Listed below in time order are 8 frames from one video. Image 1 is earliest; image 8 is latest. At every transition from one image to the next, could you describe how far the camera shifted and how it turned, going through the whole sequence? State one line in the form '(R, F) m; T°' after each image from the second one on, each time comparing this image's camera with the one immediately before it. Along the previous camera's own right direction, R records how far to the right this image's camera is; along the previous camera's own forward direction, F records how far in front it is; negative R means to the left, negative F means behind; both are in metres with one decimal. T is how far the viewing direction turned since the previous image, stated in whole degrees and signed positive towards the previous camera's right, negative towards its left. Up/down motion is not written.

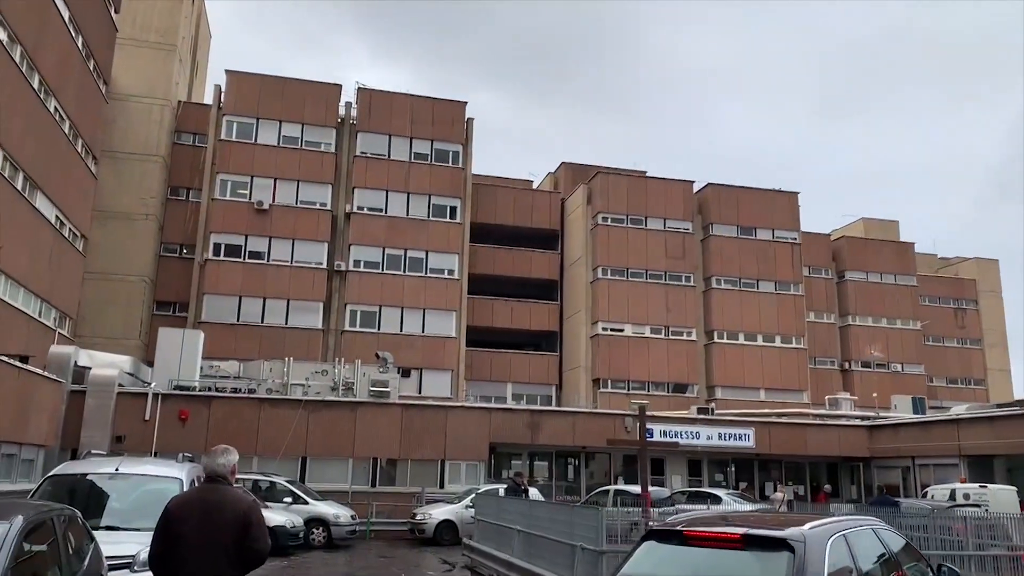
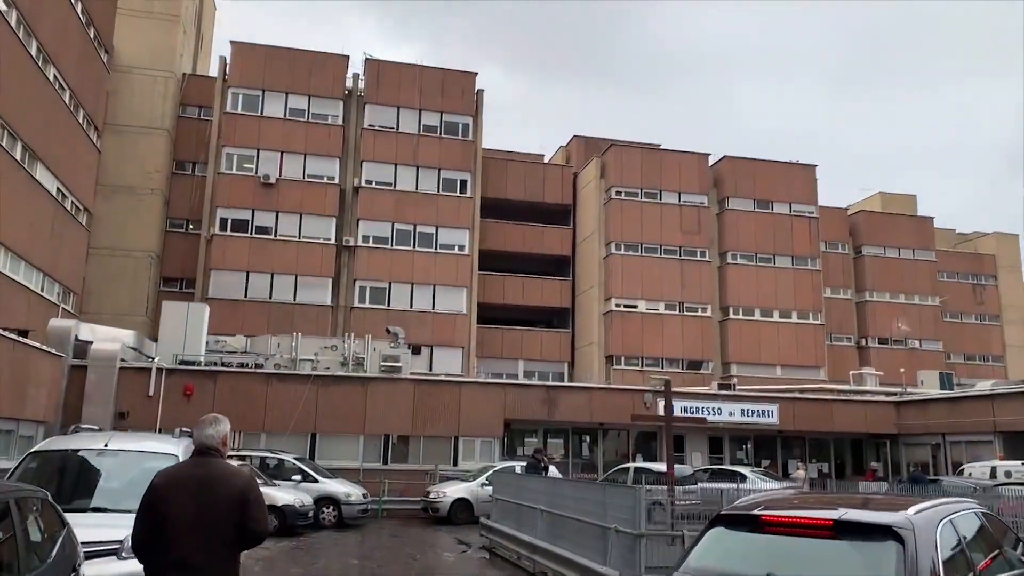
(-0.2, +0.9) m; -1°
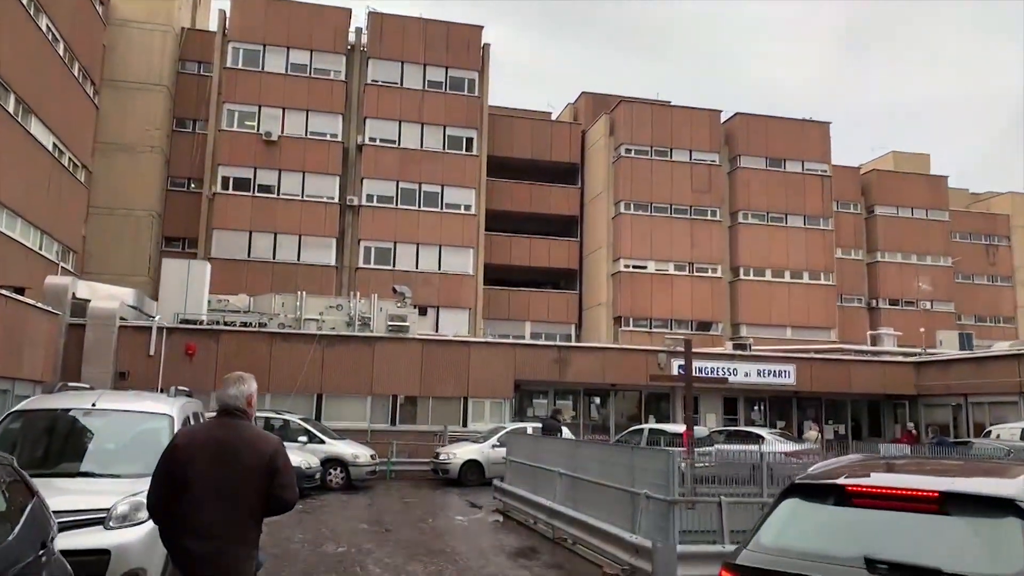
(-0.2, +0.7) m; 0°
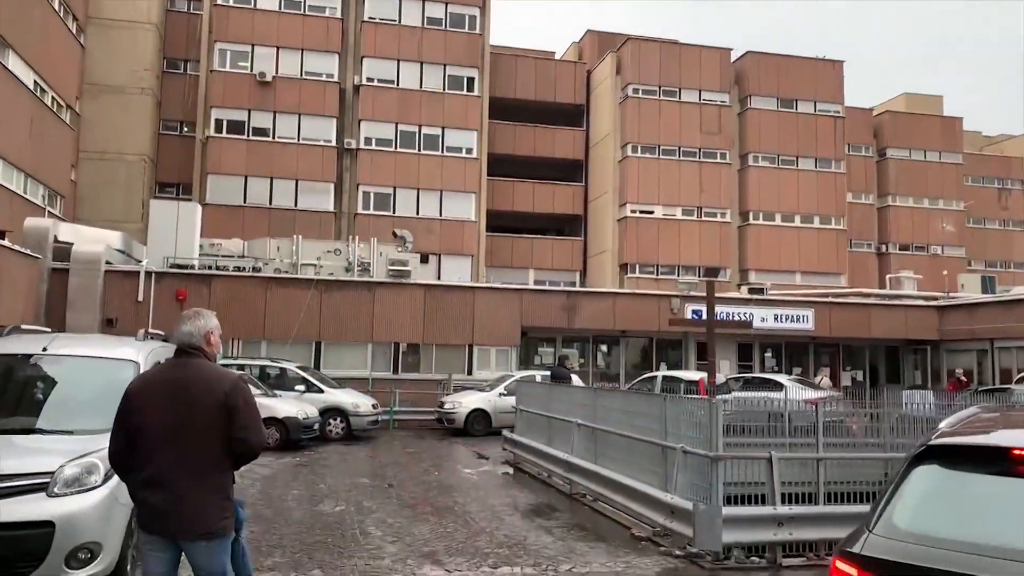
(-0.2, +1.1) m; 0°
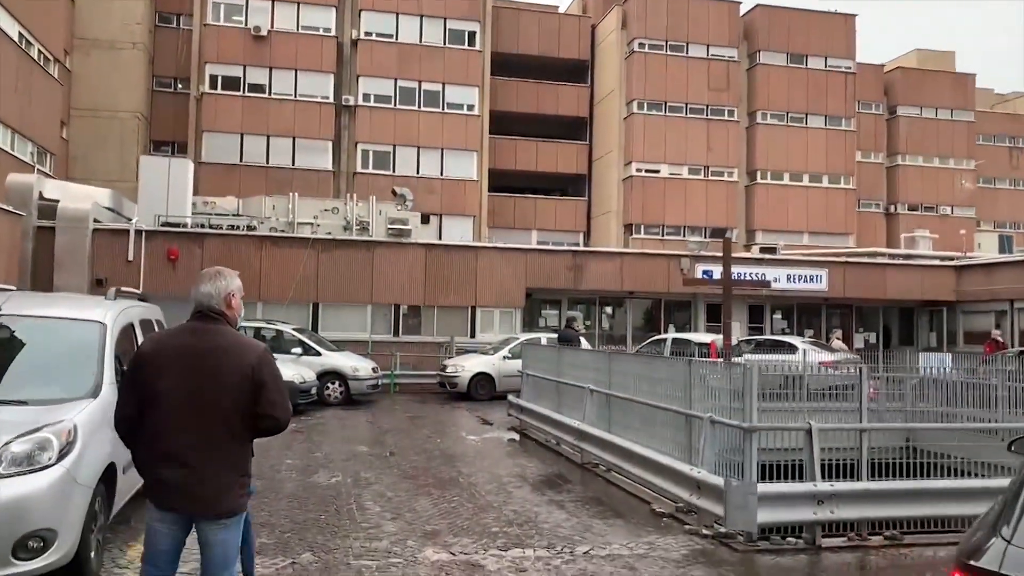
(-0.1, +0.7) m; 0°
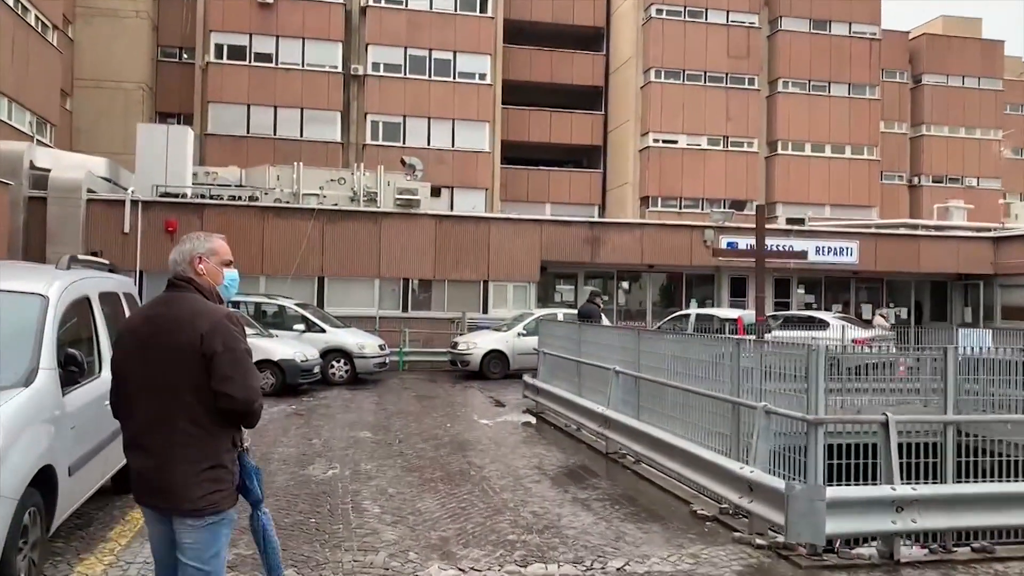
(0.0, +1.0) m; -1°
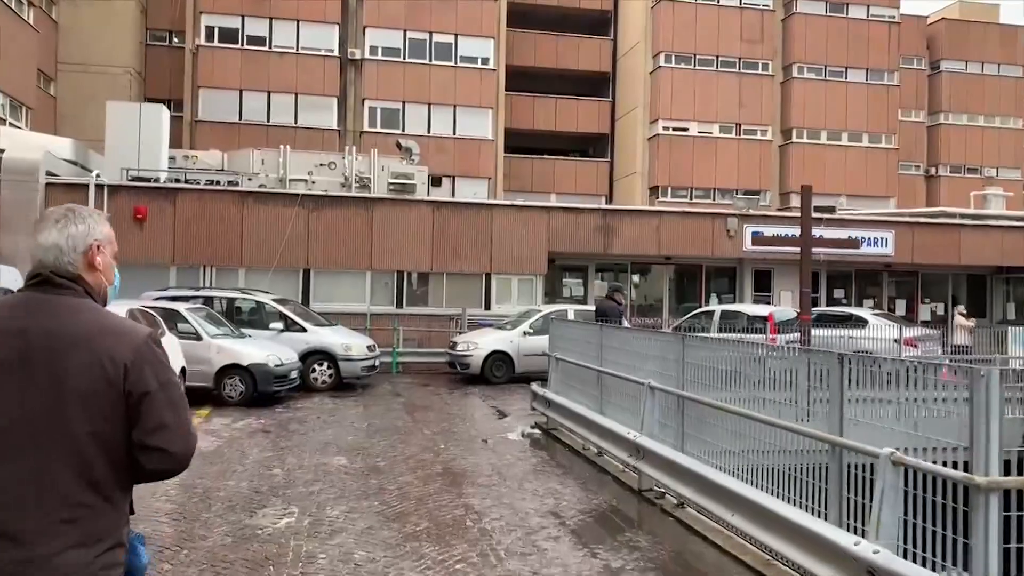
(0.0, +1.8) m; 0°
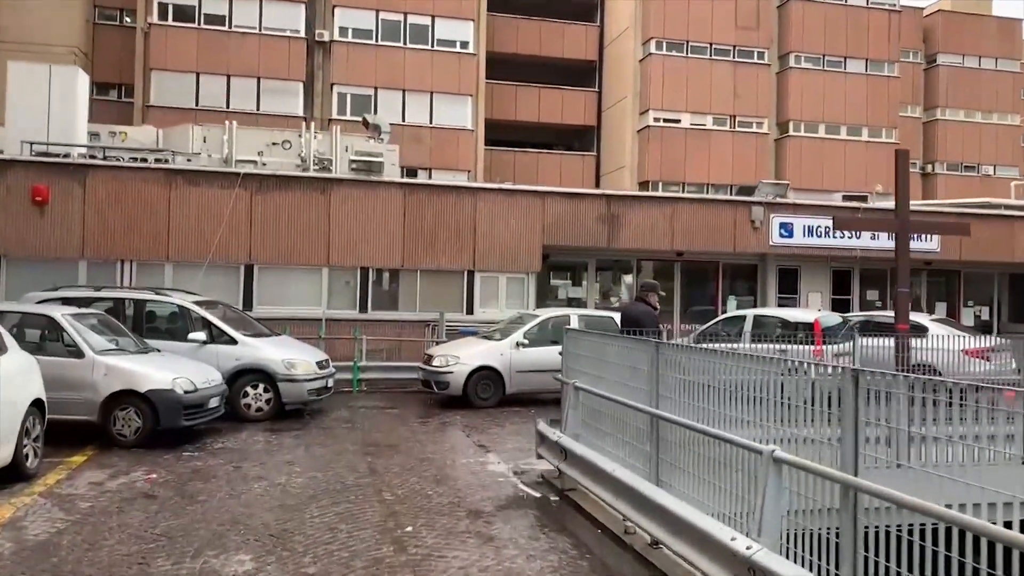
(-0.2, +3.0) m; +2°
